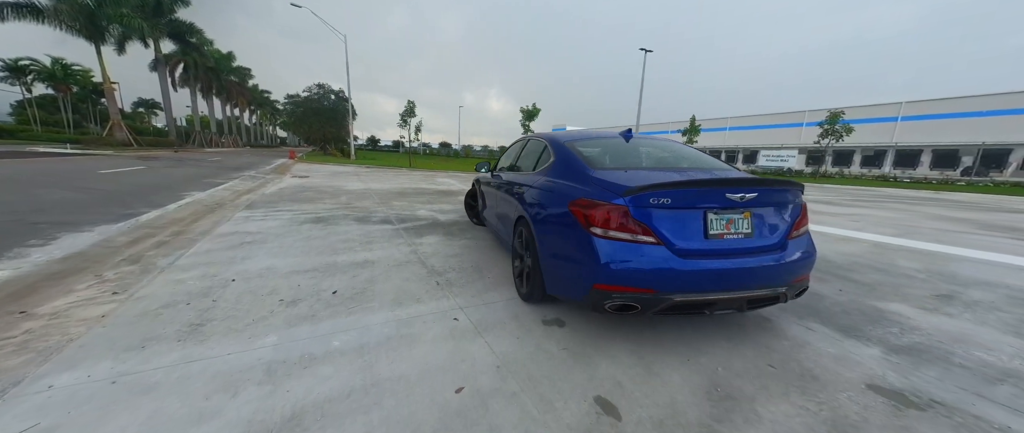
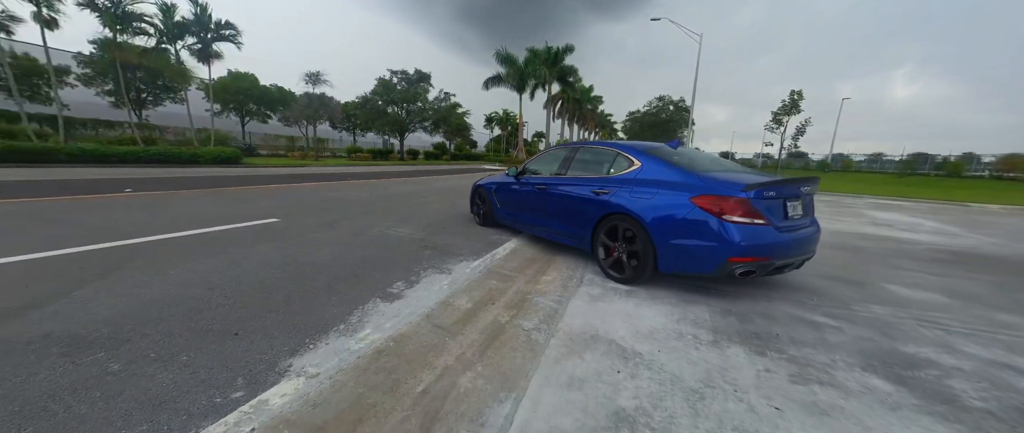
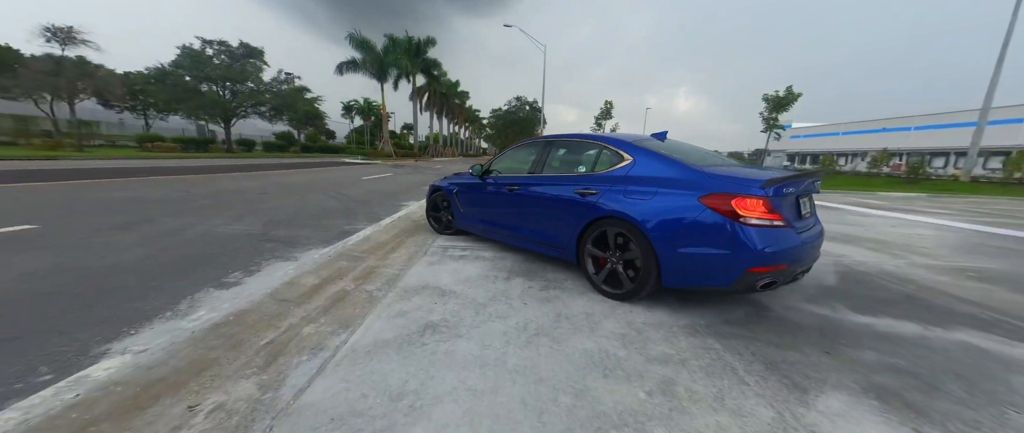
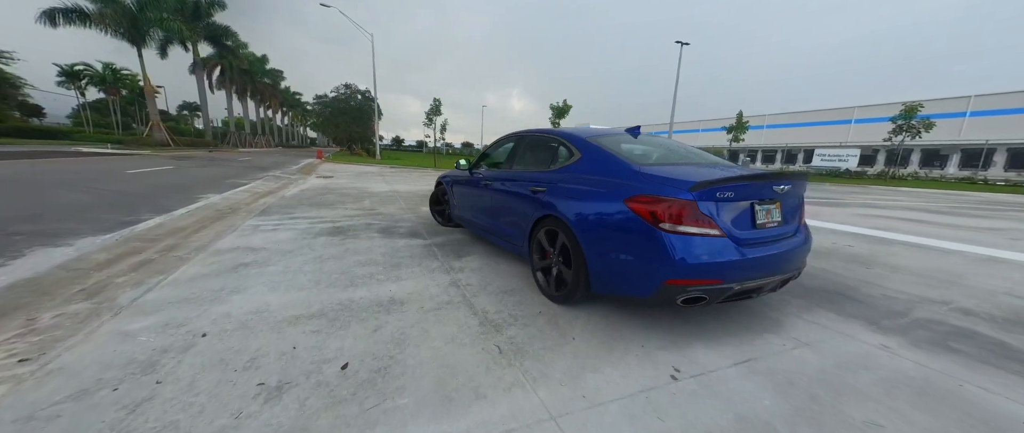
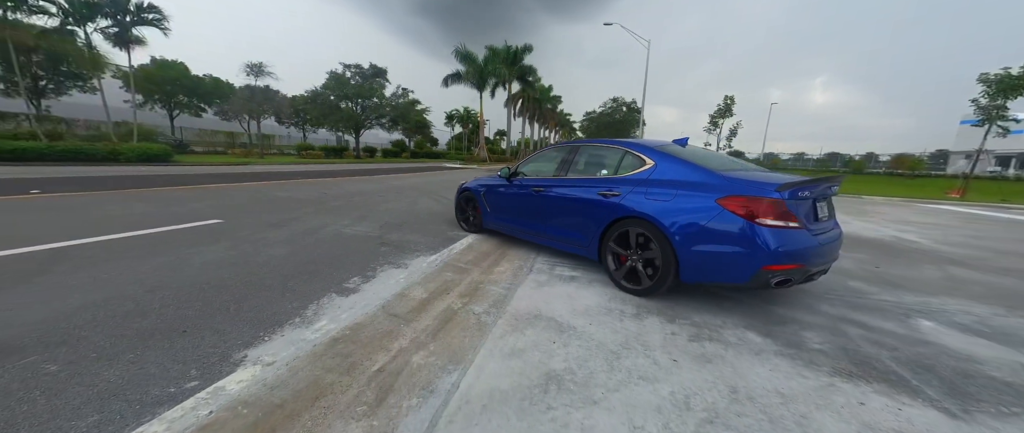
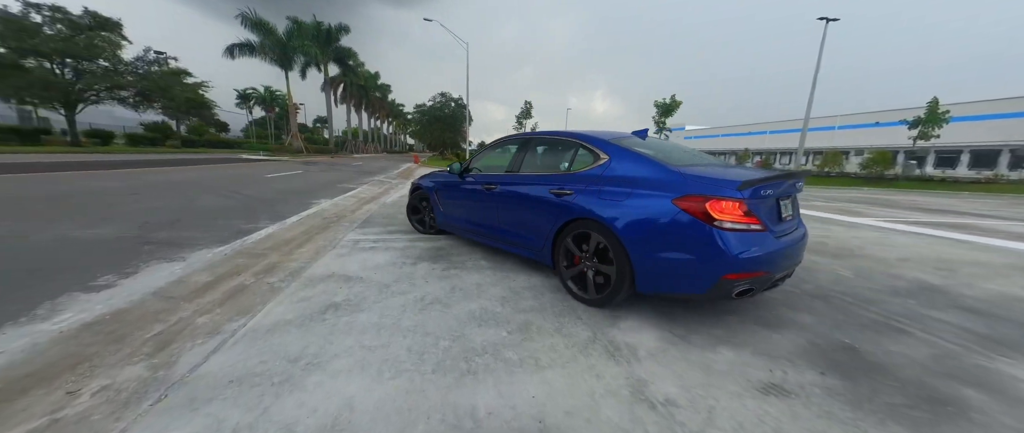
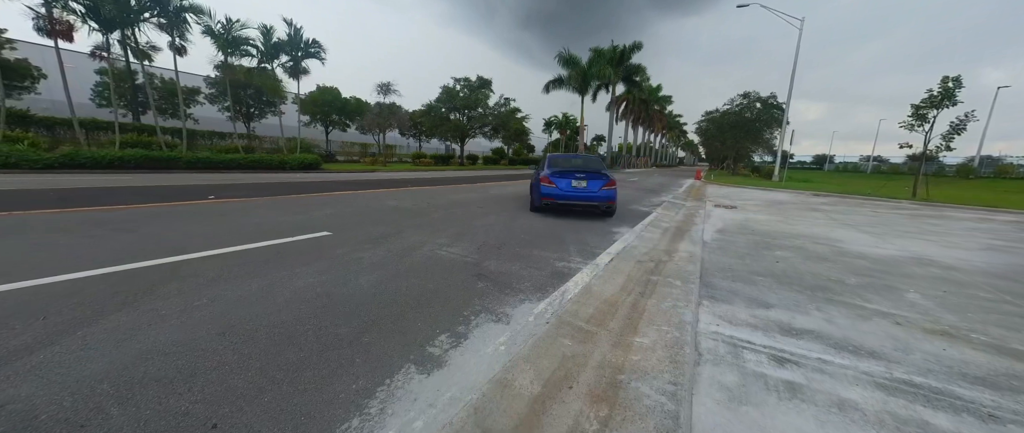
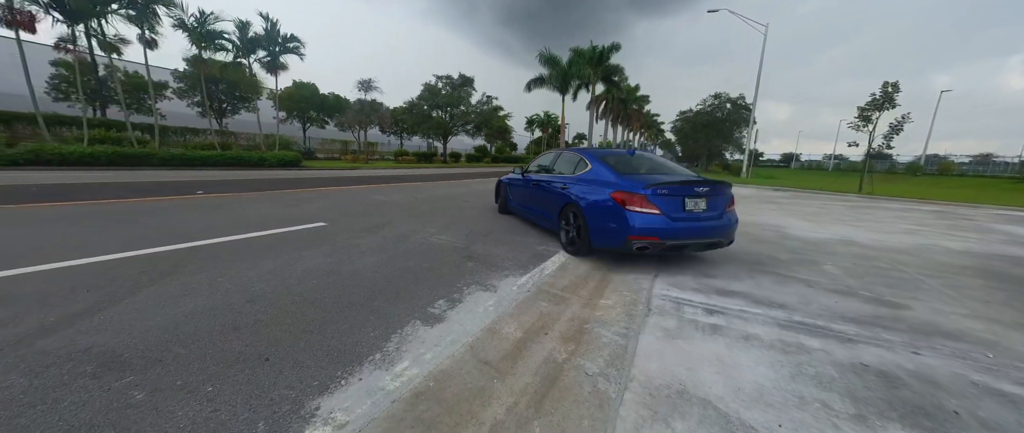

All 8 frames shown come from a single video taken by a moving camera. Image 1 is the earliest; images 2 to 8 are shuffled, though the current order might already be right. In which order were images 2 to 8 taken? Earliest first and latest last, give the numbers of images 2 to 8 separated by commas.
4, 6, 3, 5, 2, 8, 7
